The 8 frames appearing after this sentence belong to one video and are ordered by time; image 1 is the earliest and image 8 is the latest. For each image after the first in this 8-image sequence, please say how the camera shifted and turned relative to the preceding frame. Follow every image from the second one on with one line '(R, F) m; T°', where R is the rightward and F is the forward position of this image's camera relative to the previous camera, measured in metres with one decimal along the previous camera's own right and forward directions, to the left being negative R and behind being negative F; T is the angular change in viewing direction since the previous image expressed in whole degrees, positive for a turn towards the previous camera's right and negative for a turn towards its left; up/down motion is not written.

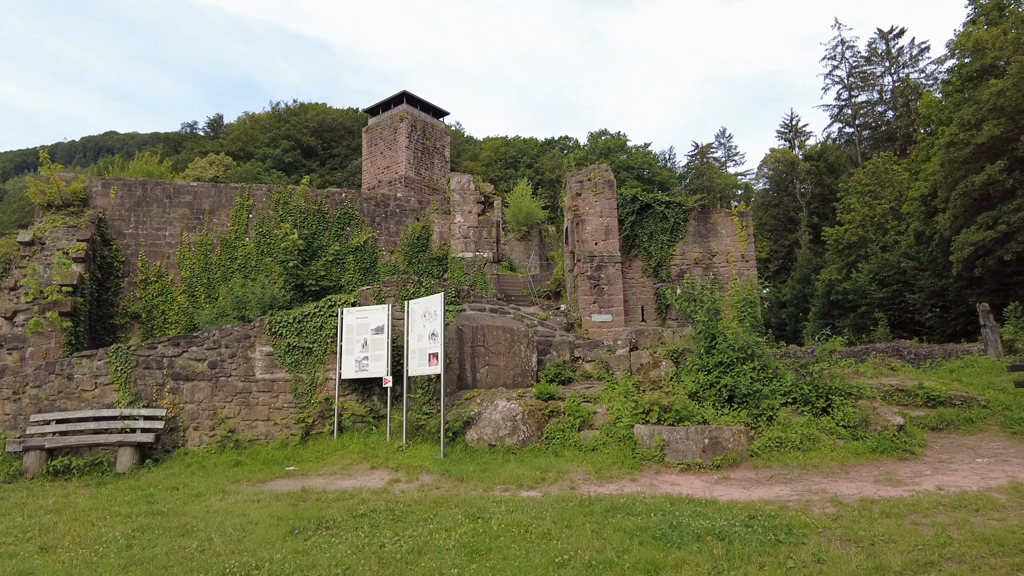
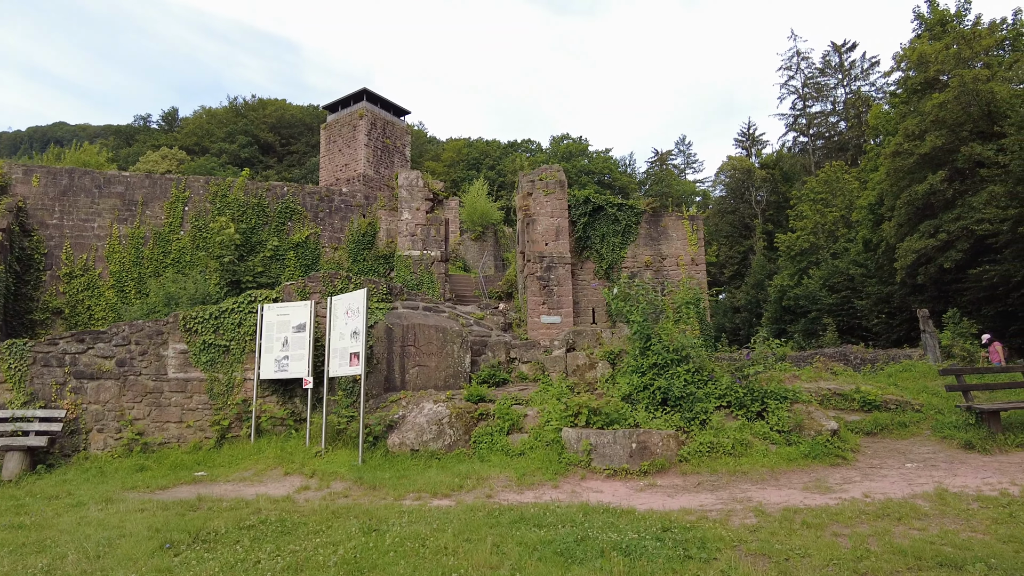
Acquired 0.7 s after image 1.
(+0.4, +0.3) m; +3°
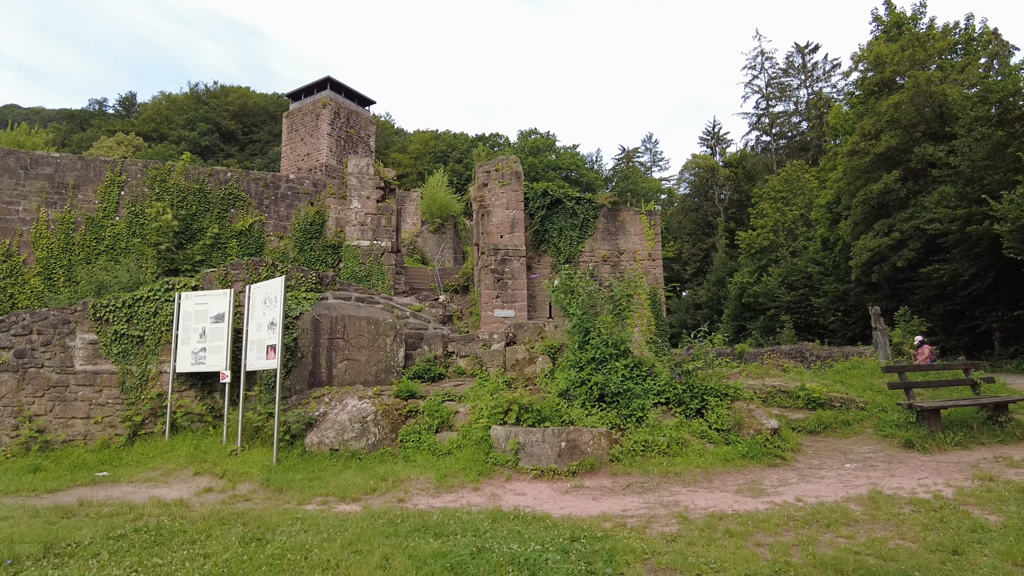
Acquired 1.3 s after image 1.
(+0.4, +0.4) m; +3°
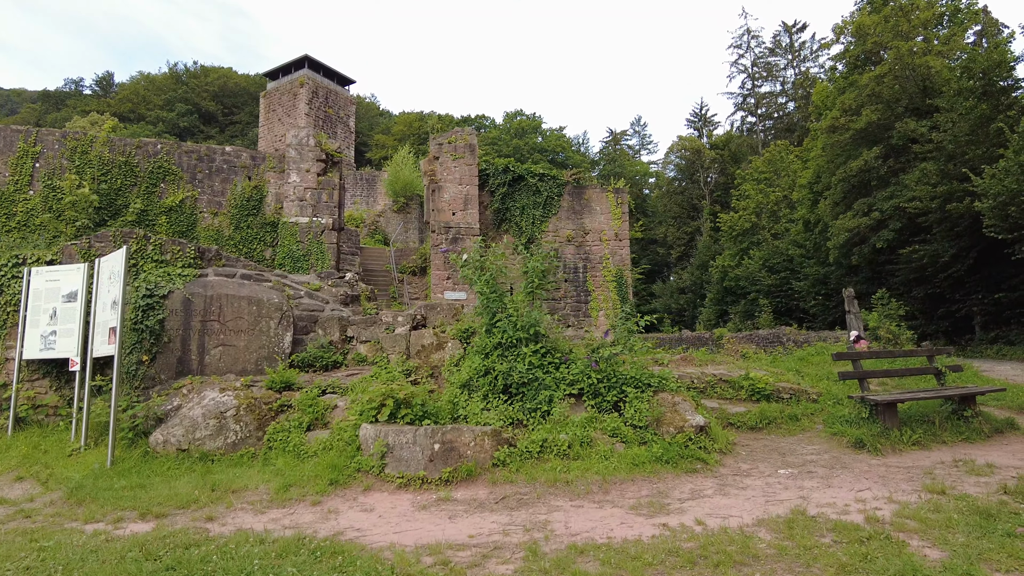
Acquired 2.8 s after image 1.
(+0.9, +1.0) m; +1°
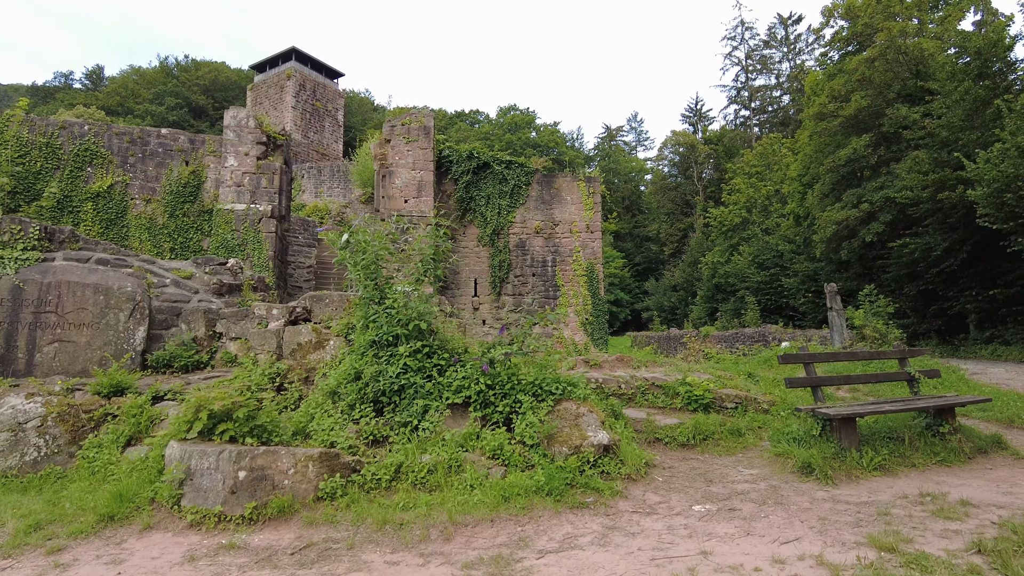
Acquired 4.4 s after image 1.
(+0.9, +1.1) m; 0°
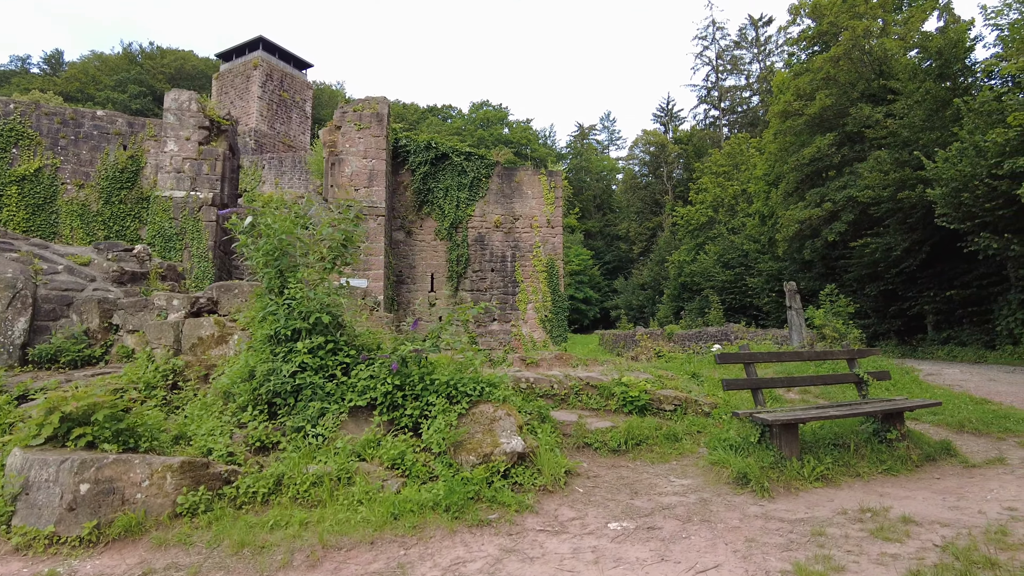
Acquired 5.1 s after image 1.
(+0.4, +0.5) m; +2°
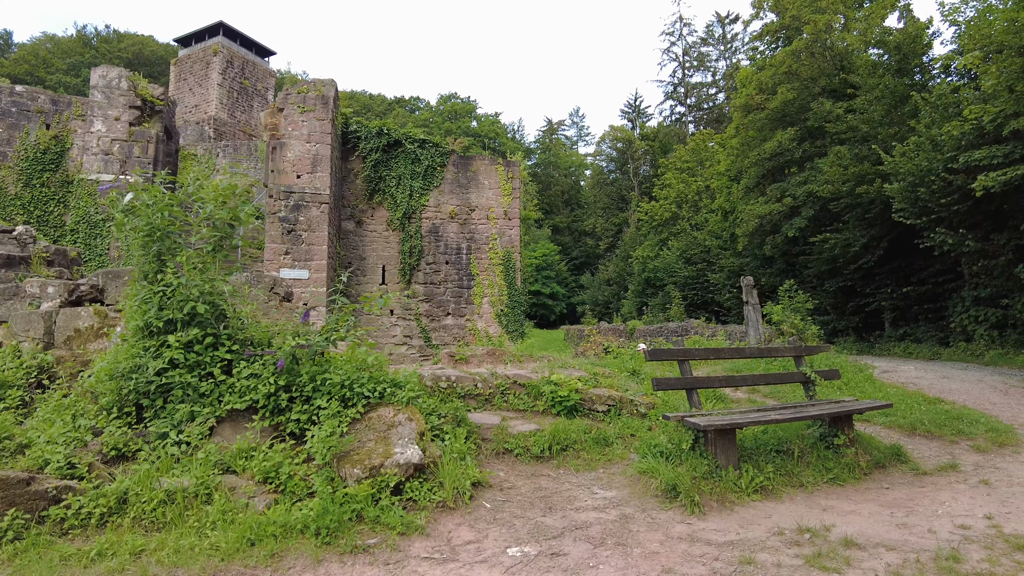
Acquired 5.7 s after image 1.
(+0.4, +0.5) m; +3°
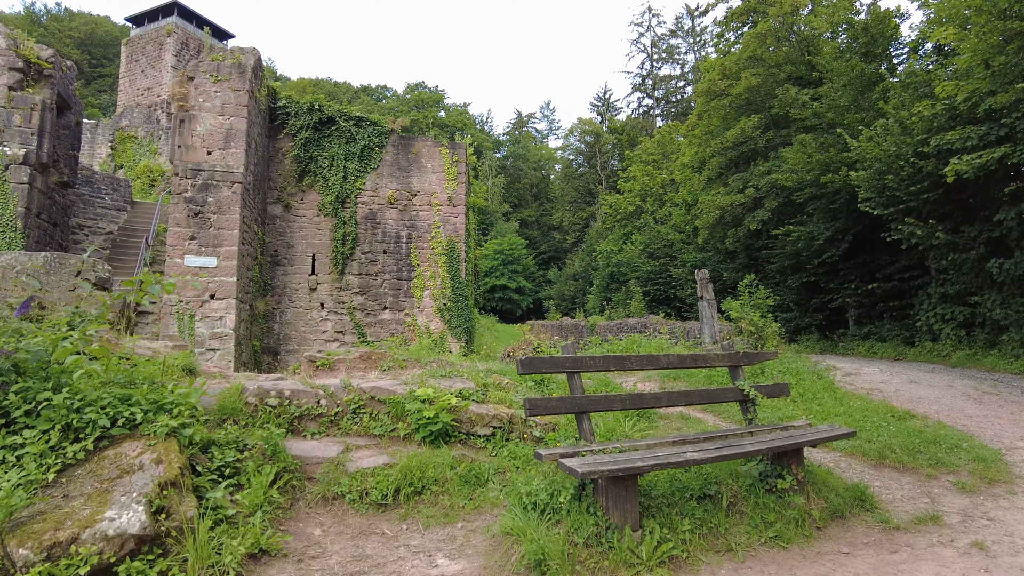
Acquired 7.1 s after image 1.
(+0.6, +1.1) m; +2°
